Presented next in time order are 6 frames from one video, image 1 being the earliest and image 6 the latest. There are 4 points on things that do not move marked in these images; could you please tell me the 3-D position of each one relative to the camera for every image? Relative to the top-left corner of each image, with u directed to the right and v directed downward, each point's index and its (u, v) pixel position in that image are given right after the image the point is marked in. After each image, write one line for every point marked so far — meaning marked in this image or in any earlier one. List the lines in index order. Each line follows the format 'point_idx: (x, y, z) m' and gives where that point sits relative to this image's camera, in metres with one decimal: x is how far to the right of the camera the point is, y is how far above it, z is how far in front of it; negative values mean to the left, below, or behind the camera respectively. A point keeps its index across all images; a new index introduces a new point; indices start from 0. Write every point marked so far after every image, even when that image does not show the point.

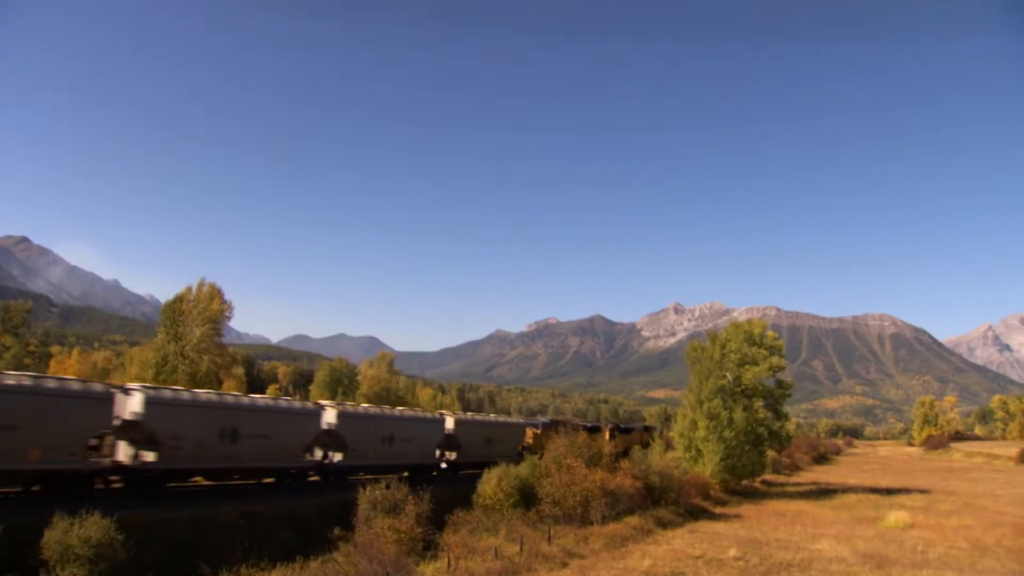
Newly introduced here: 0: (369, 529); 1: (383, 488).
0: (-2.7, -5.2, +13.3) m
1: (-2.8, -4.9, +14.9) m
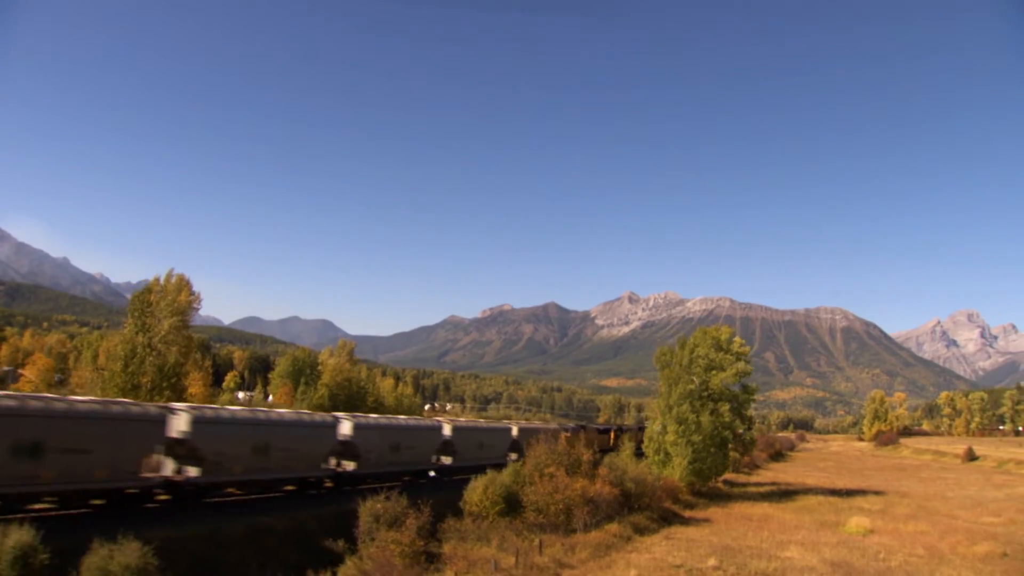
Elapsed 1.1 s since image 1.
0: (-2.8, -5.6, +13.6) m
1: (-3.0, -5.3, +15.2) m
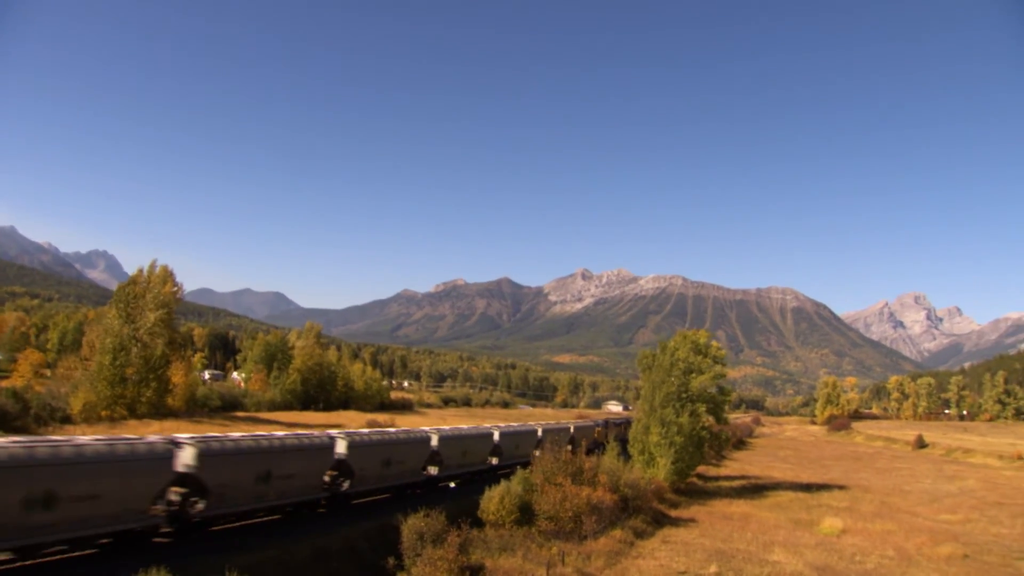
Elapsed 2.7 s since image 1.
0: (-2.0, -6.5, +14.9) m
1: (-2.3, -6.1, +16.4) m
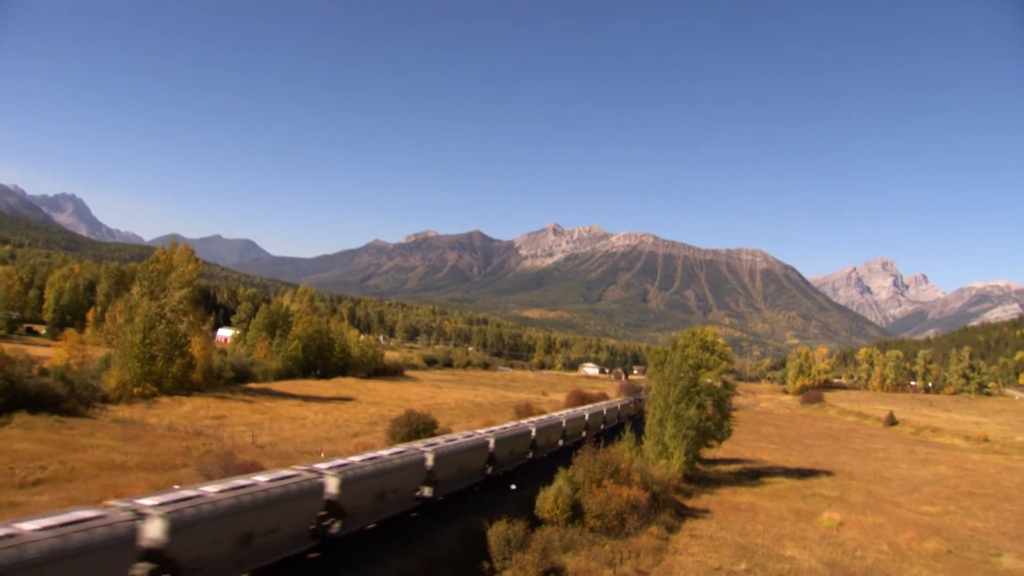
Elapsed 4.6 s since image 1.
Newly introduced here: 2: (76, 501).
0: (+0.1, -7.7, +17.5) m
1: (-0.1, -7.2, +19.0) m
2: (-13.4, -6.6, +19.2) m
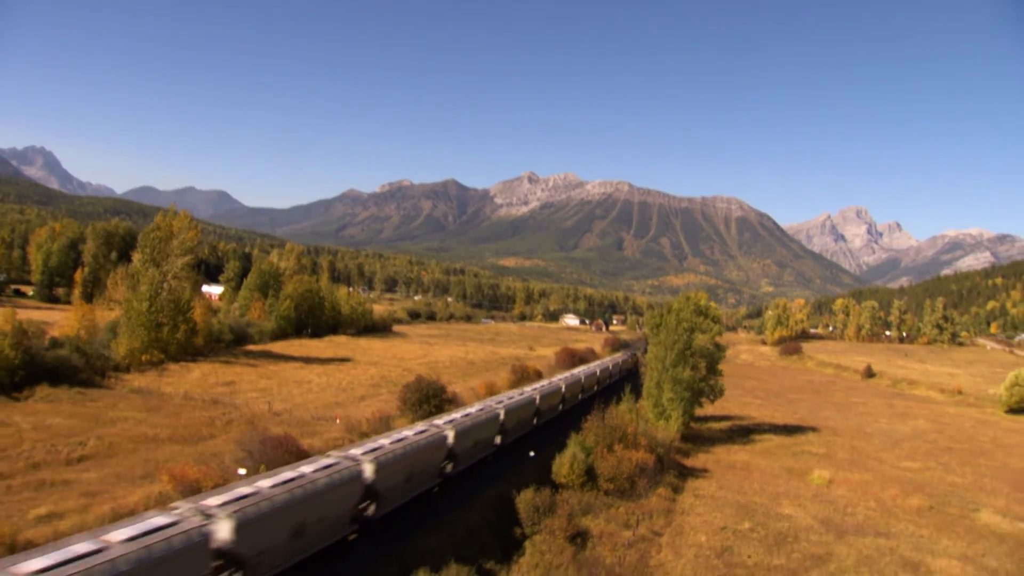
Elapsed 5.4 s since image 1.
0: (+1.0, -7.3, +19.0) m
1: (+0.7, -6.7, +20.4) m
2: (-12.6, -6.2, +20.2) m
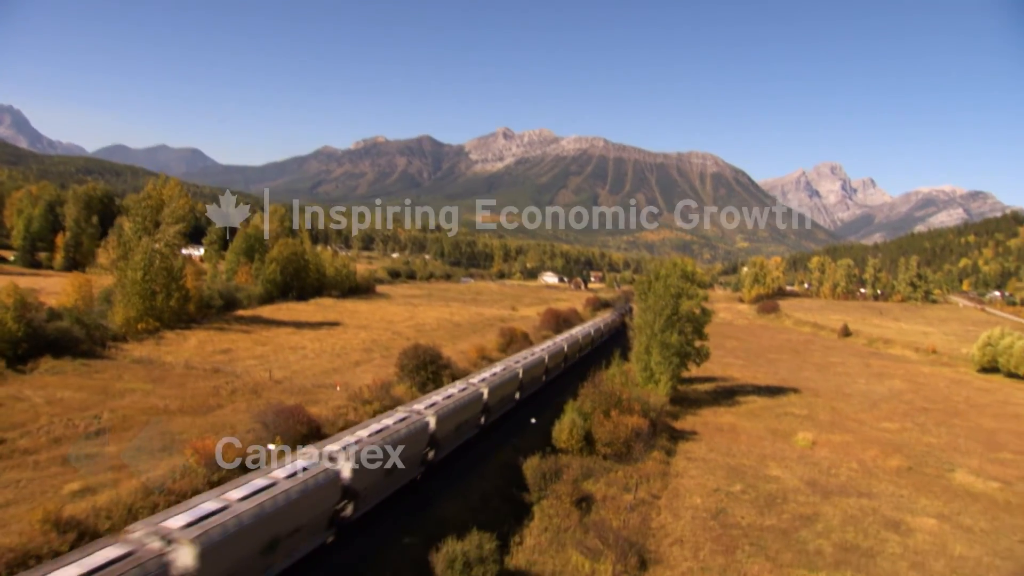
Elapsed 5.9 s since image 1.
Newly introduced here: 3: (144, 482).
0: (+1.3, -6.7, +20.1) m
1: (+1.0, -6.0, +21.5) m
2: (-12.3, -5.5, +20.9) m
3: (-10.5, -5.5, +17.8) m
